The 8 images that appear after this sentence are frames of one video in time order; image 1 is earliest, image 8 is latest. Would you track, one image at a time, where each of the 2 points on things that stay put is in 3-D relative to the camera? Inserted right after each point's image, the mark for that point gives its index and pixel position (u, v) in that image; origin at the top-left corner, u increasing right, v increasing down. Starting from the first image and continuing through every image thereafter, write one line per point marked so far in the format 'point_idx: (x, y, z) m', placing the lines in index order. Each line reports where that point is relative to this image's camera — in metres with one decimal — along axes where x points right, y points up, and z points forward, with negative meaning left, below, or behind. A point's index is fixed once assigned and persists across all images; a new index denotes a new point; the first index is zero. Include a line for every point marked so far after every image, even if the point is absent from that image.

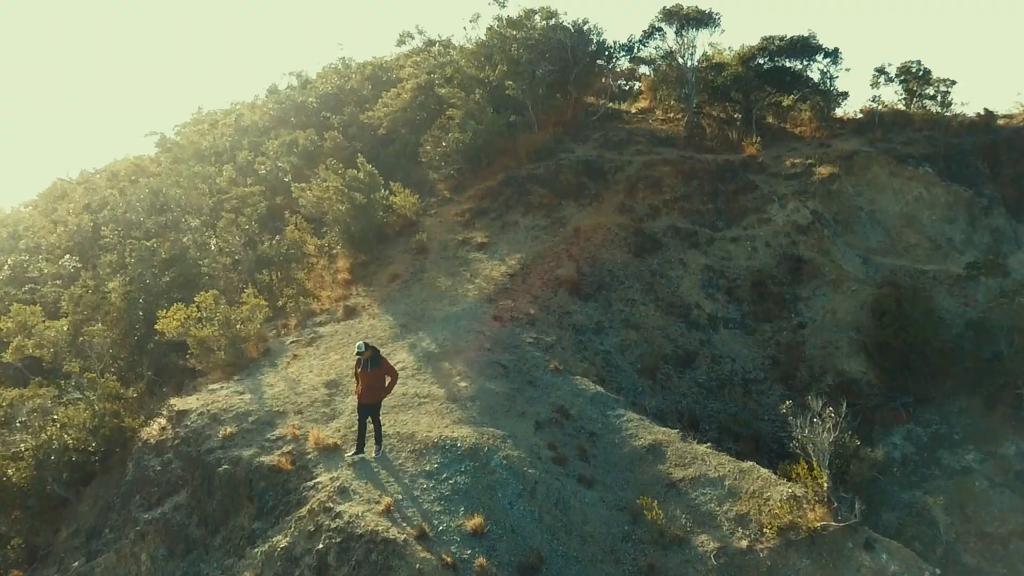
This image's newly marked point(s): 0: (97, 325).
0: (-3.6, -0.3, +6.8) m
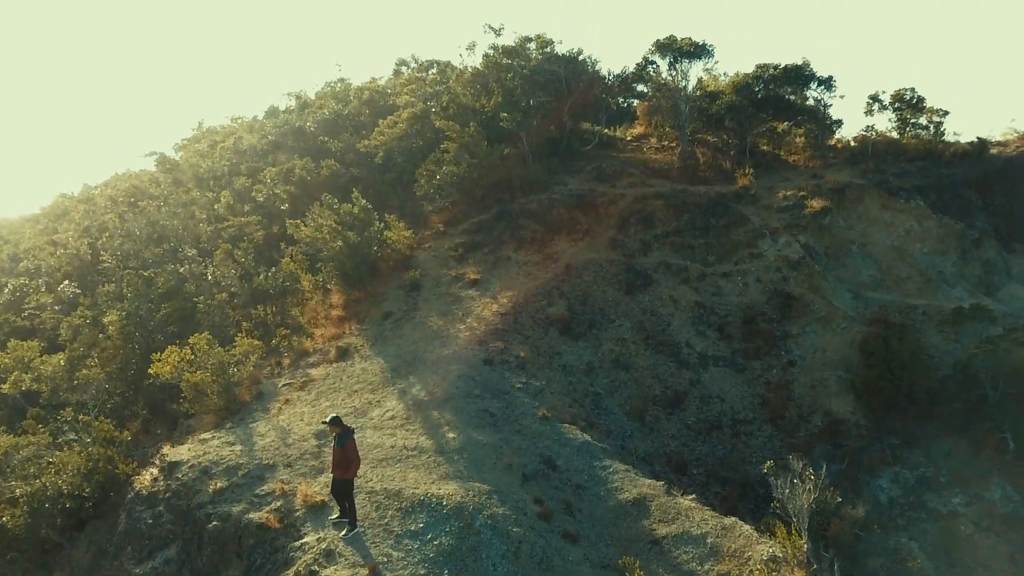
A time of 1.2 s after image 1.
0: (-3.7, -0.6, +6.9) m
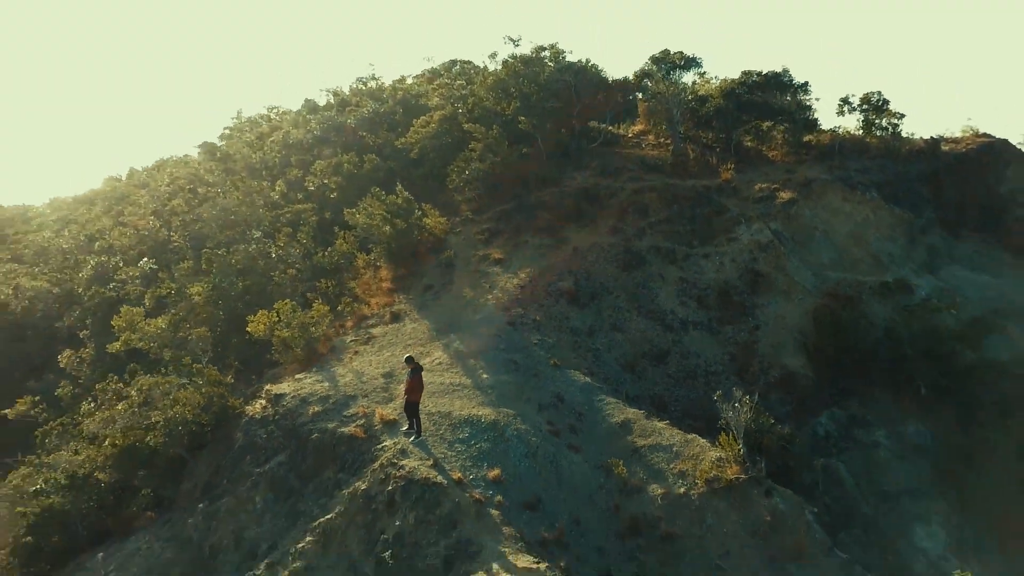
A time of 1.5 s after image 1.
0: (-3.5, -0.4, +8.6) m
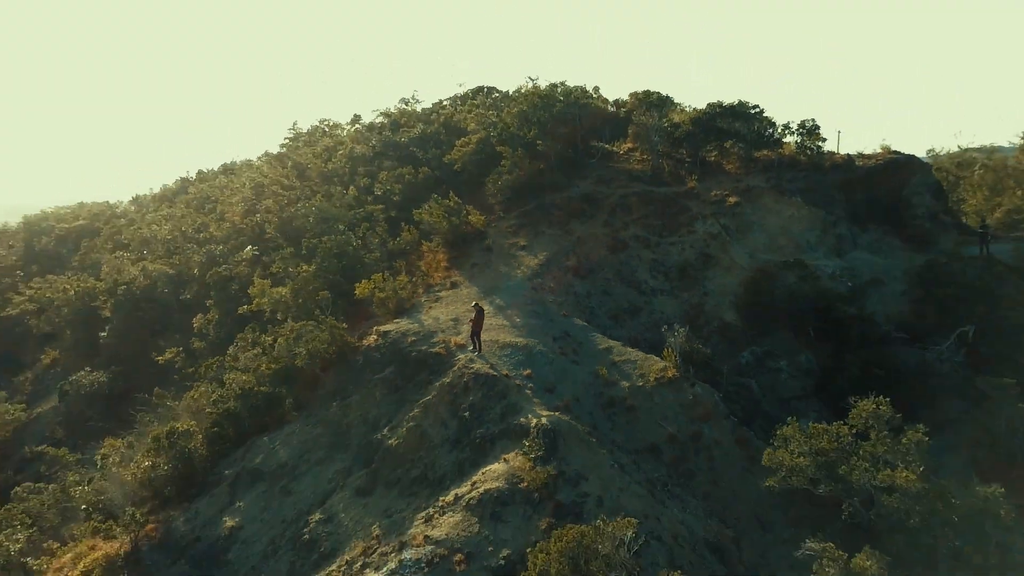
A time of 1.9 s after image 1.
0: (-3.2, 0.0, +12.2) m
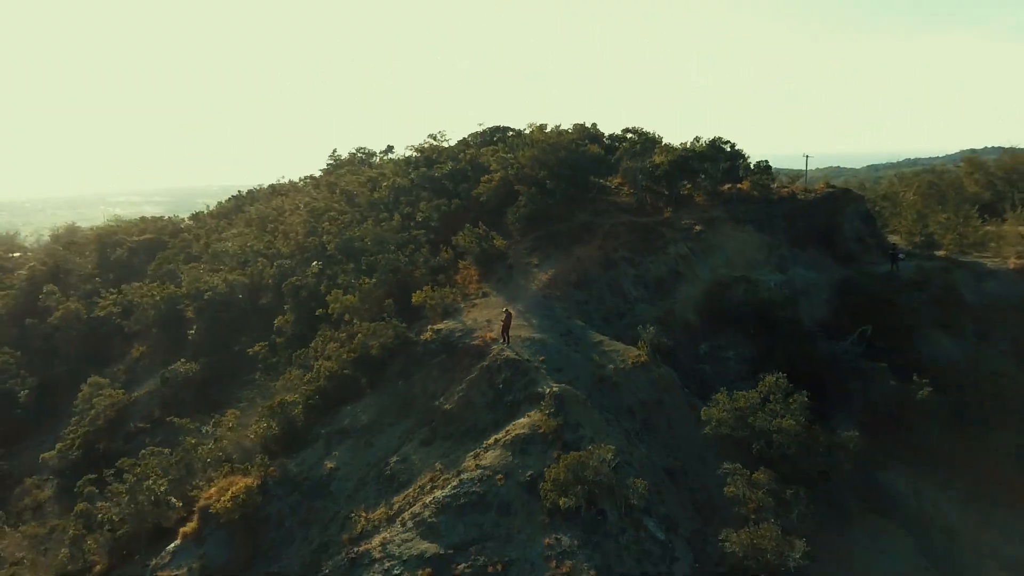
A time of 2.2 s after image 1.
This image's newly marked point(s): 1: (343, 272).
0: (-2.9, -0.2, +16.1) m
1: (-3.9, +0.4, +18.3) m
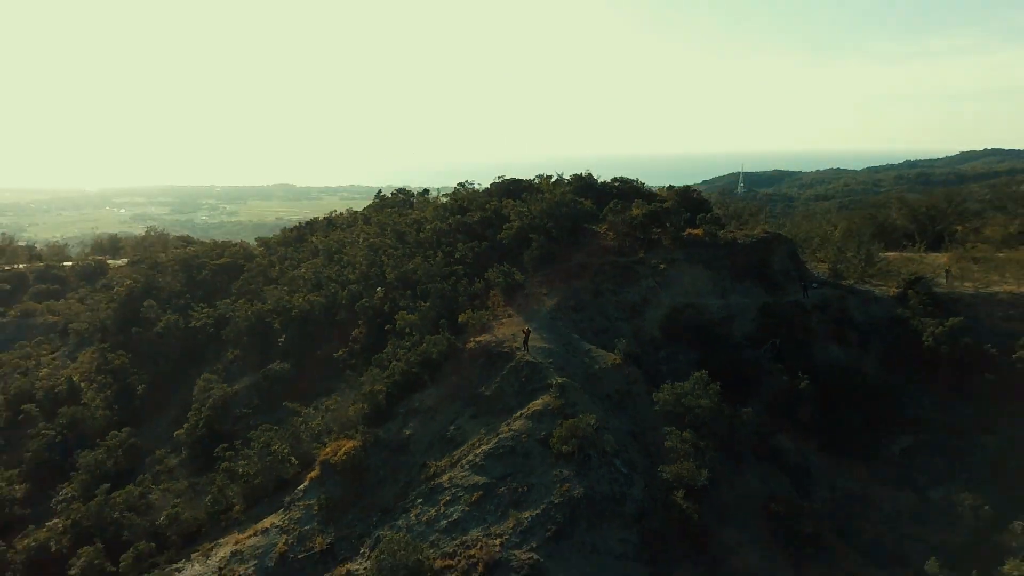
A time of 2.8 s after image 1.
0: (-2.4, -0.8, +22.6) m
1: (-3.4, -0.3, +24.8) m
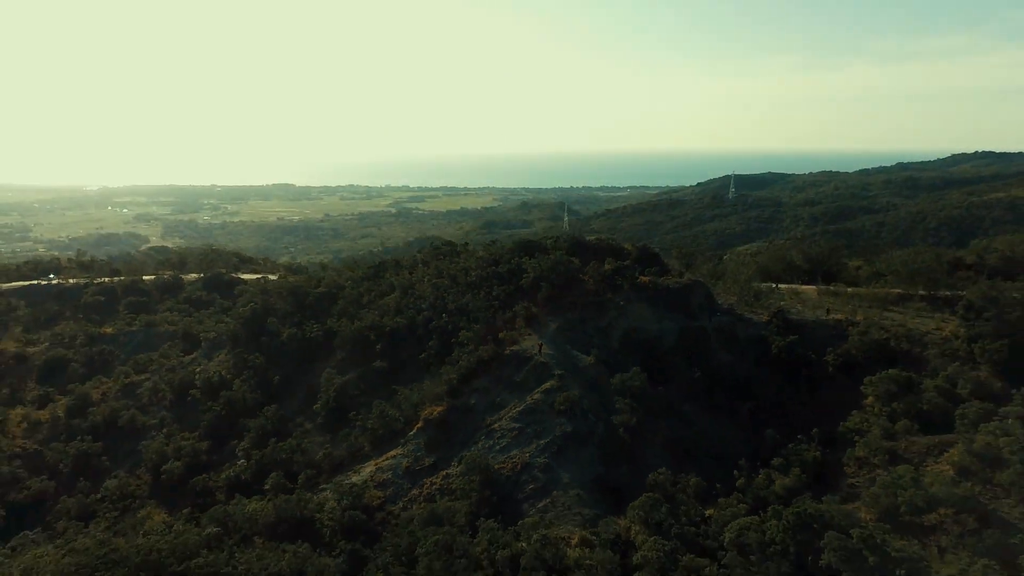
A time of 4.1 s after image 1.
0: (-1.6, -2.2, +37.4) m
1: (-2.6, -1.6, +39.6) m
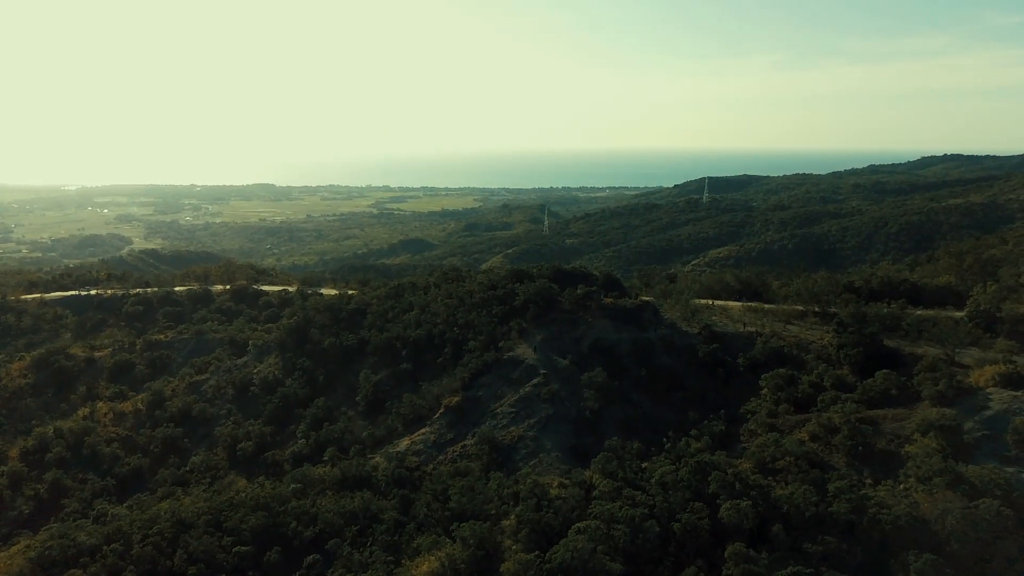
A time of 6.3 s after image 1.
0: (-1.8, -3.6, +50.2) m
1: (-2.9, -3.0, +52.3) m
